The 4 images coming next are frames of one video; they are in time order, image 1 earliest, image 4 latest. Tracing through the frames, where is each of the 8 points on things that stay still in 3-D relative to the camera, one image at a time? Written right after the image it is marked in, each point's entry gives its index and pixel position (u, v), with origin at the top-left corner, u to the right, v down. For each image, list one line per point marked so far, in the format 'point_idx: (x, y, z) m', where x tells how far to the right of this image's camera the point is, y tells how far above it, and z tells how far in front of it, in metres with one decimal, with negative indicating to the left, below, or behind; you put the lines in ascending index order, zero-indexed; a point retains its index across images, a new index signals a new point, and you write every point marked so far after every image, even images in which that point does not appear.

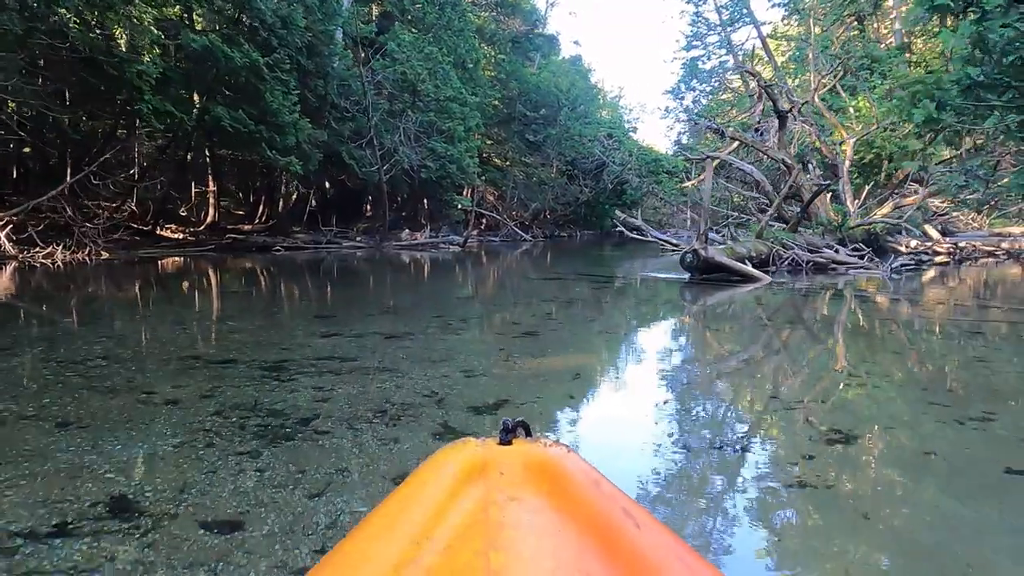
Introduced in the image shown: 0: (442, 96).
0: (-1.5, +3.9, +14.9) m
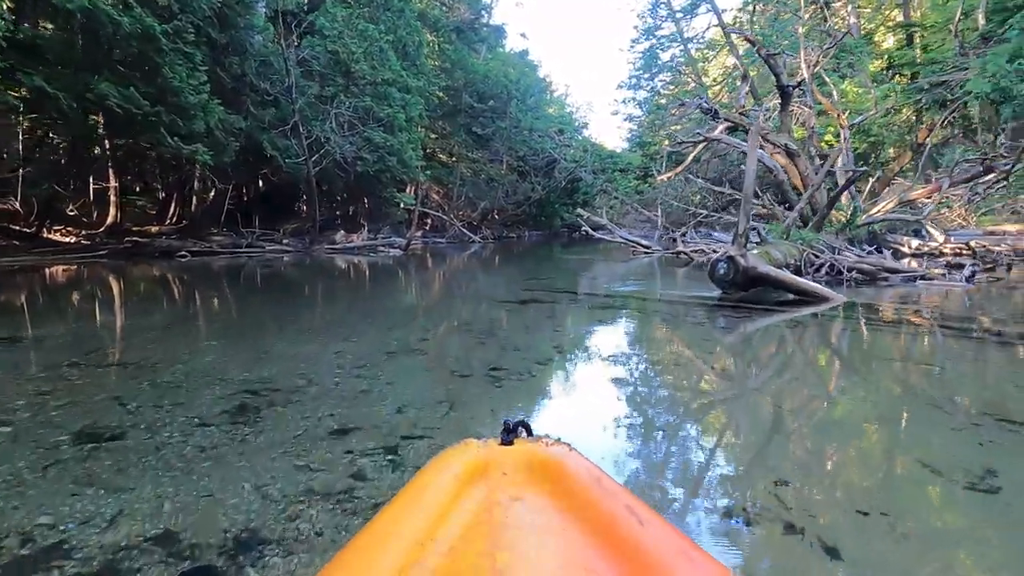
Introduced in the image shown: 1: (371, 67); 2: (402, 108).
0: (-2.5, +3.8, +13.5) m
1: (-2.6, +4.0, +13.4) m
2: (-2.1, +3.5, +14.5) m
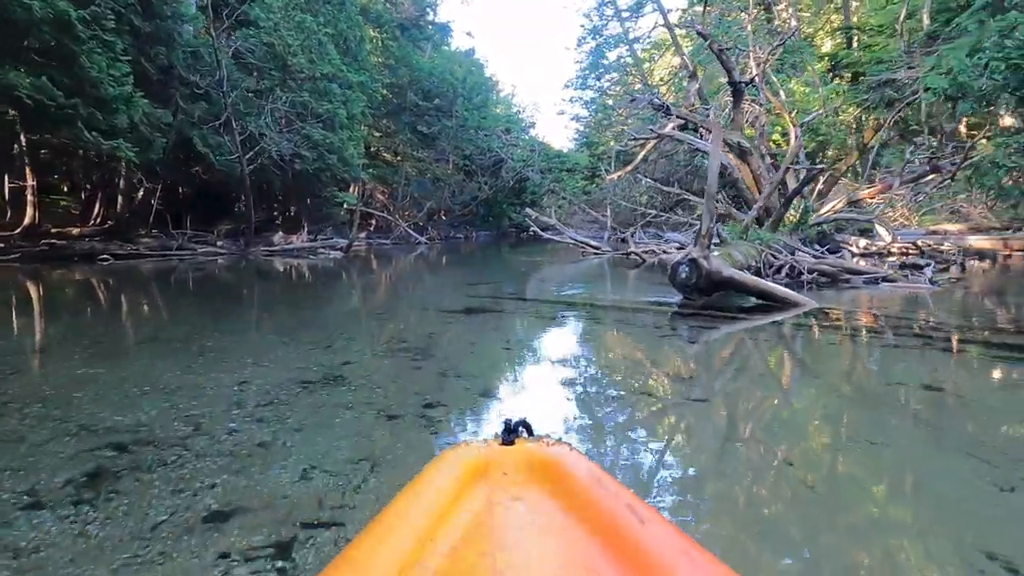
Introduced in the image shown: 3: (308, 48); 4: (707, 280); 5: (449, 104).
0: (-3.4, +3.8, +13.1) m
1: (-3.5, +3.9, +13.0) m
2: (-3.2, +3.4, +14.0) m
3: (-3.6, +4.2, +13.2) m
4: (+2.0, +0.1, +7.2) m
5: (-1.7, +4.8, +19.5) m
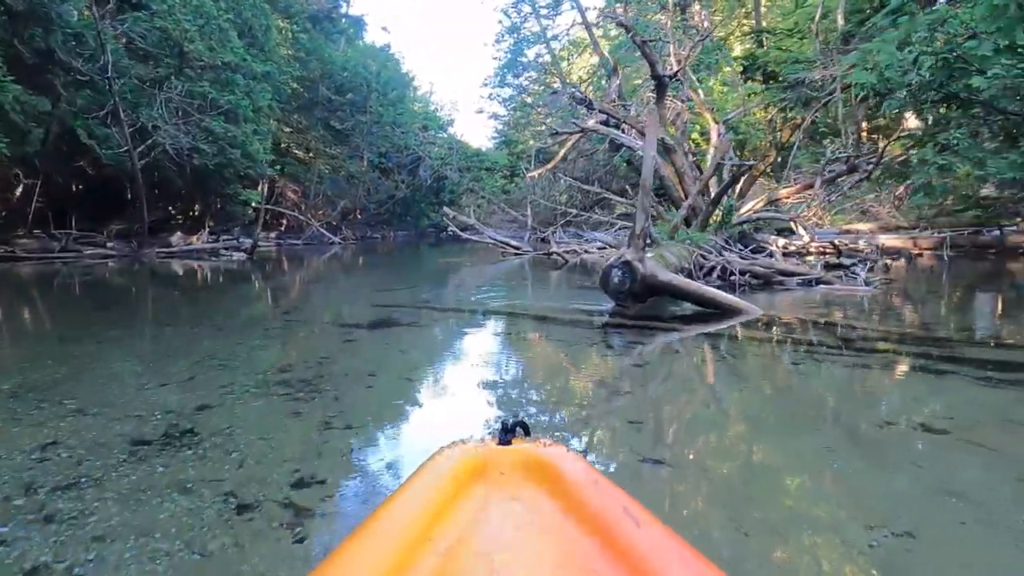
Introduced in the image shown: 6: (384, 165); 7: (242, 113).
0: (-4.8, +3.7, +12.3) m
1: (-4.9, +3.9, +12.2) m
2: (-4.6, +3.4, +13.3) m
3: (-5.0, +4.2, +12.4) m
4: (+1.2, +0.1, +7.0) m
5: (-3.8, +4.8, +18.9) m
6: (-3.4, +3.3, +19.8) m
7: (-4.6, +3.0, +12.9) m
